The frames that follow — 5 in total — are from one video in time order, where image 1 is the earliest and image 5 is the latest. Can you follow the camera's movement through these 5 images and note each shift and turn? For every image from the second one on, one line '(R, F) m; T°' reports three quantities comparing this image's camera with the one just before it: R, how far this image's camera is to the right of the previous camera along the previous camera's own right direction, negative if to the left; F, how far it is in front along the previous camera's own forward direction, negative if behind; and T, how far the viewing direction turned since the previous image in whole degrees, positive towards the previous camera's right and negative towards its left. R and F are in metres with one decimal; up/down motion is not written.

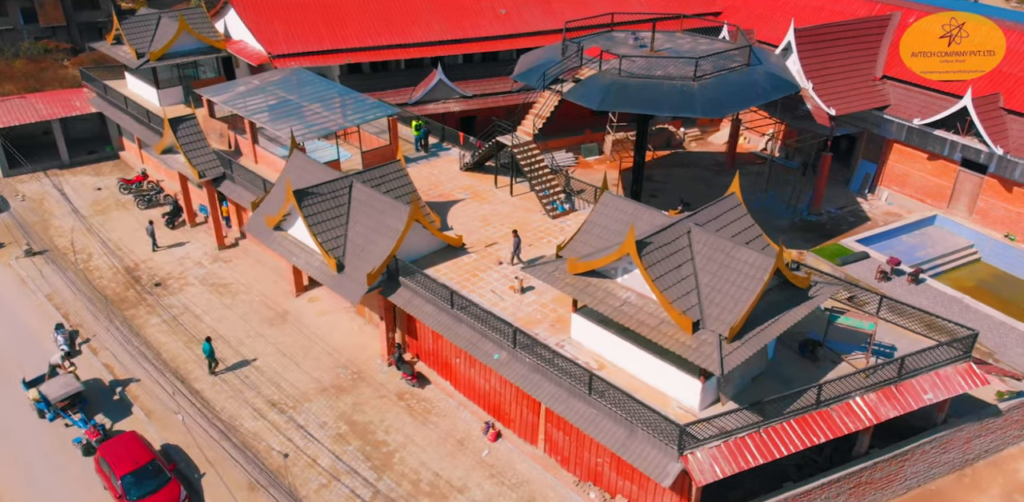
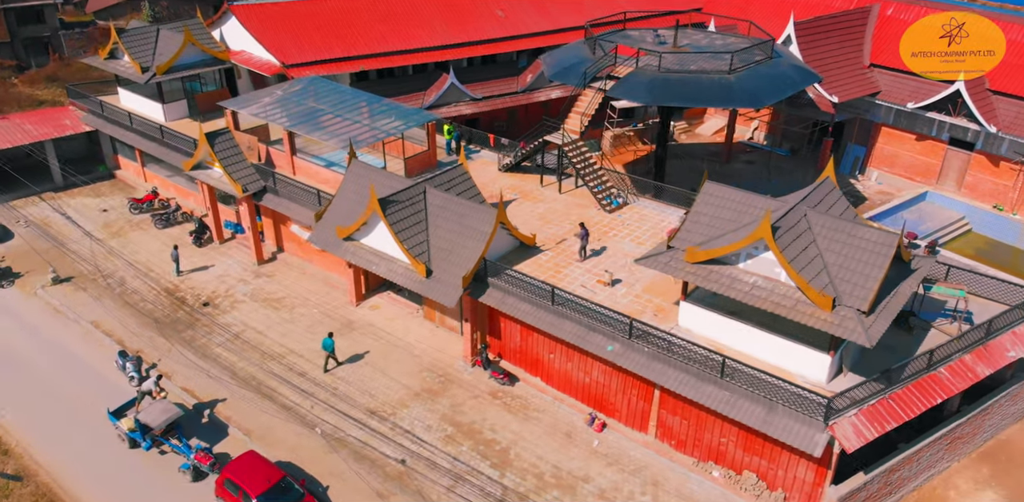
(-5.4, -0.2) m; +6°
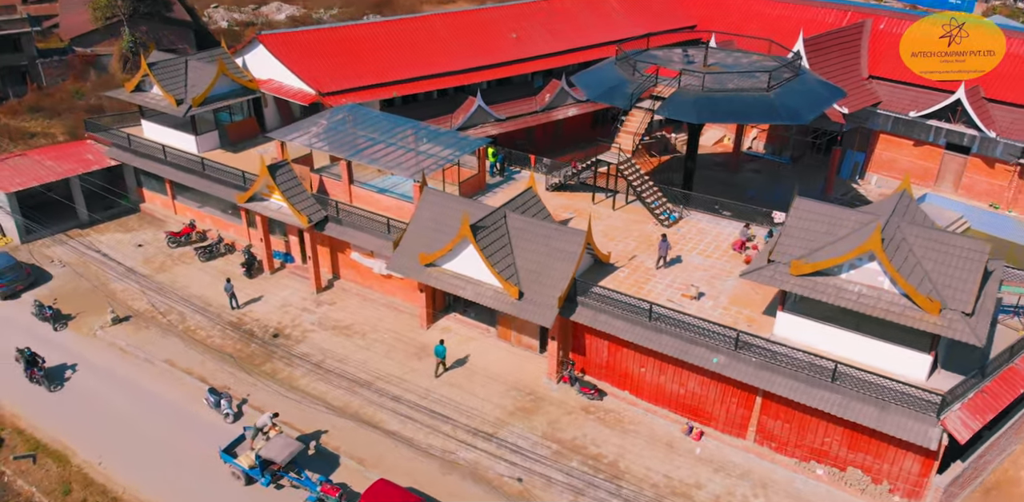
(-4.9, -0.7) m; +5°
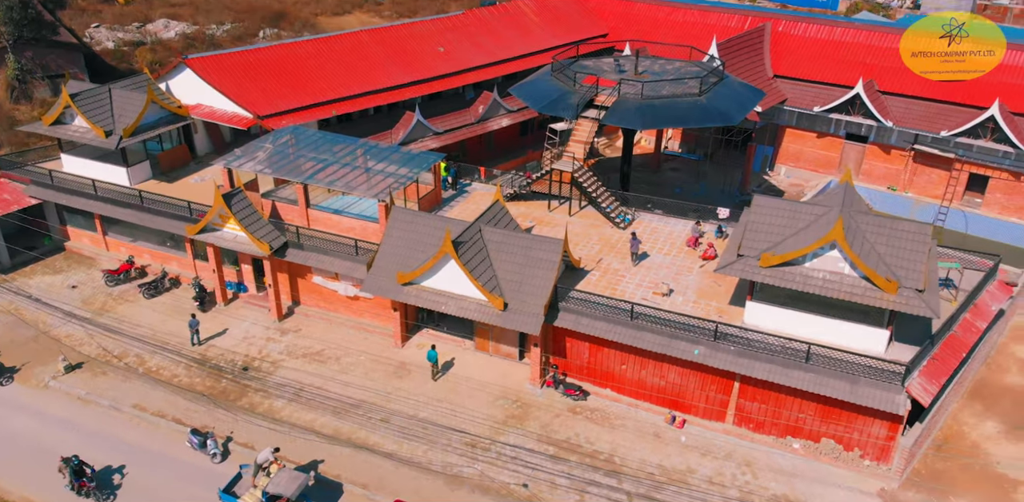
(-3.0, -0.5) m; +8°
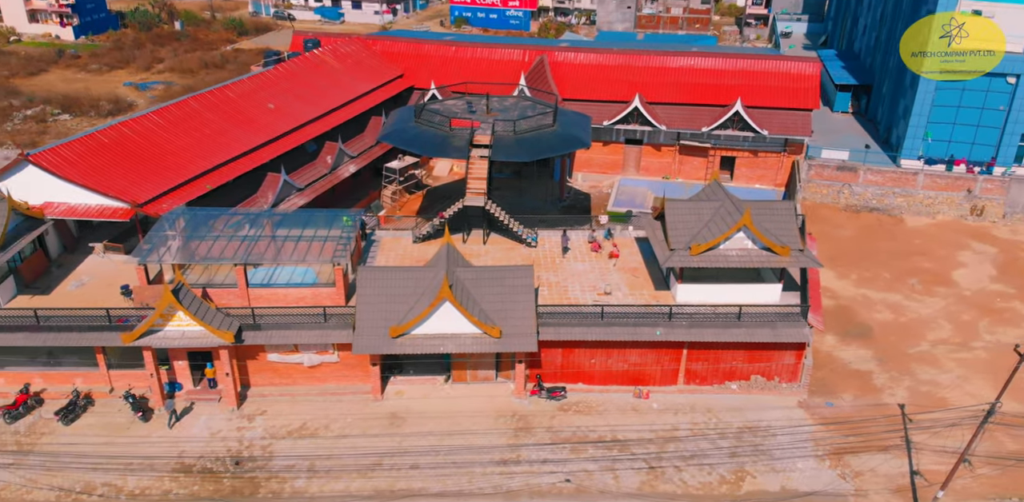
(-10.7, -1.3) m; +23°
